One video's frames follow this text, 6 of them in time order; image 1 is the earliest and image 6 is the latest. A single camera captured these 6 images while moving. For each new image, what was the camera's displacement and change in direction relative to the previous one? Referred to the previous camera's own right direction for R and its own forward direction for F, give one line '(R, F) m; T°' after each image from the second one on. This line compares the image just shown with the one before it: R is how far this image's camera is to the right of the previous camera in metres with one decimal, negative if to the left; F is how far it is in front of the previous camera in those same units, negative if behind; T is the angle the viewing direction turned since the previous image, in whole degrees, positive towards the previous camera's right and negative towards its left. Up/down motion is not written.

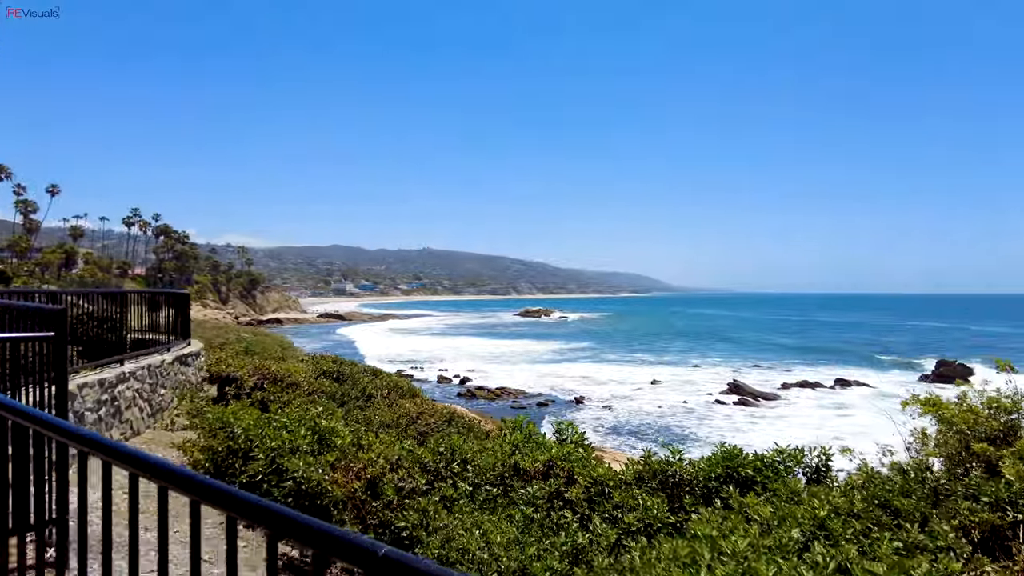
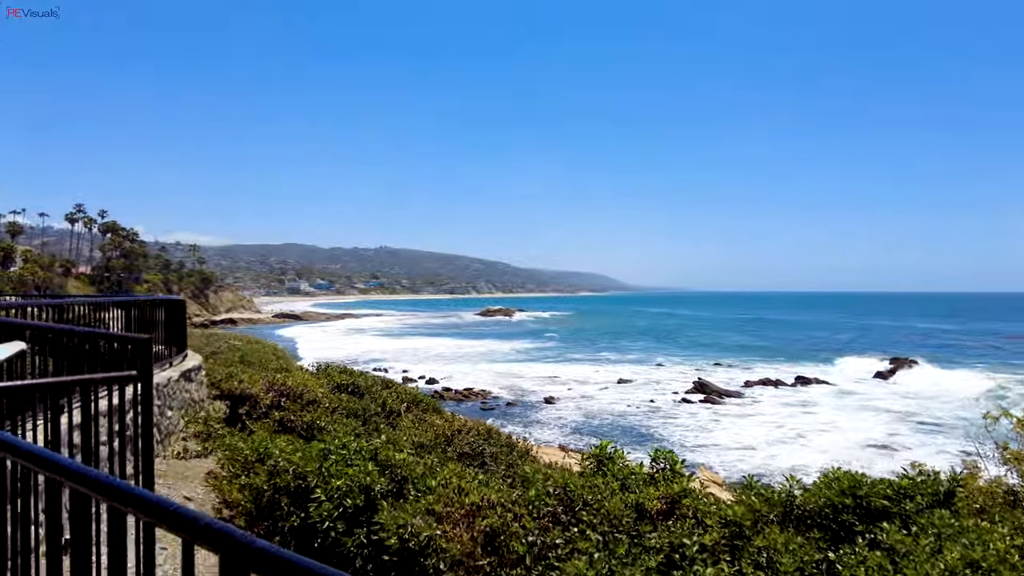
(-0.8, +0.6) m; +4°
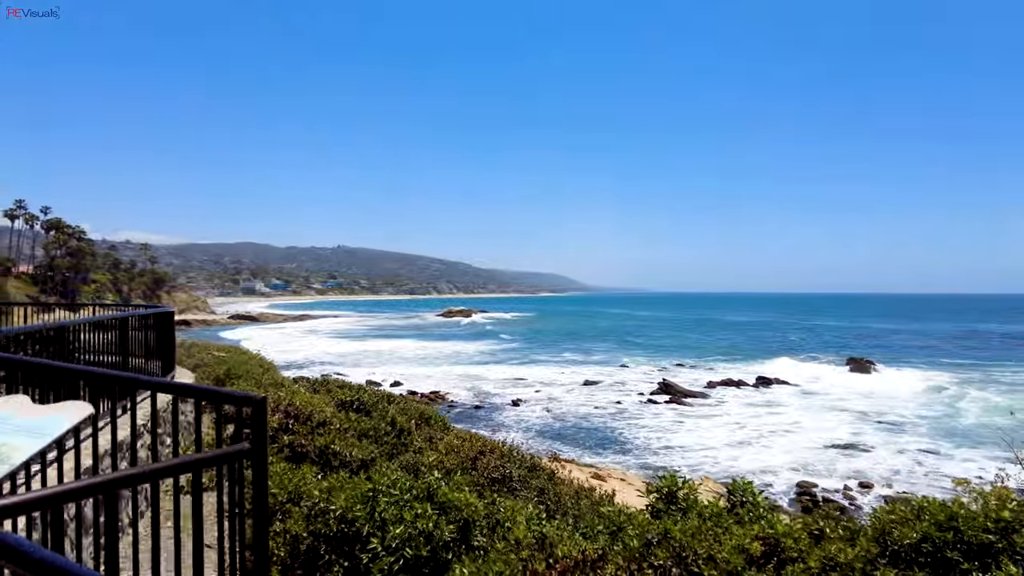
(-0.6, +0.4) m; +4°
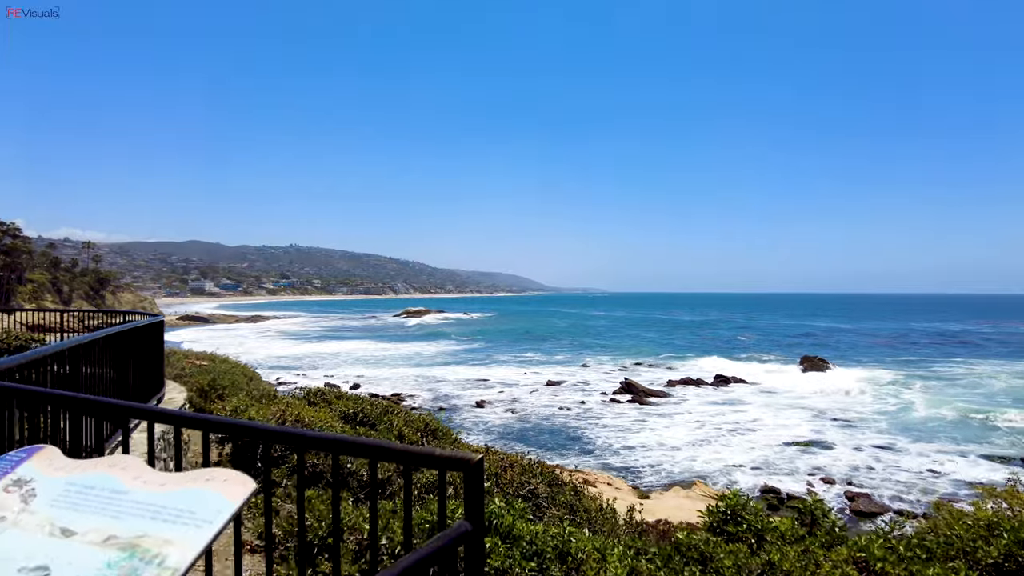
(-0.5, +0.3) m; +4°
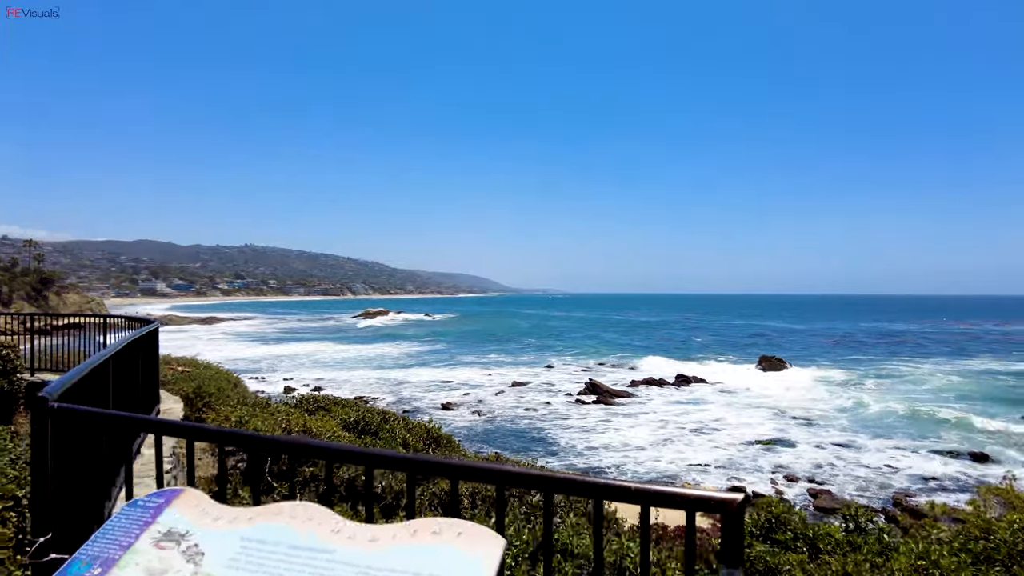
(+6.0, +2.7) m; 0°
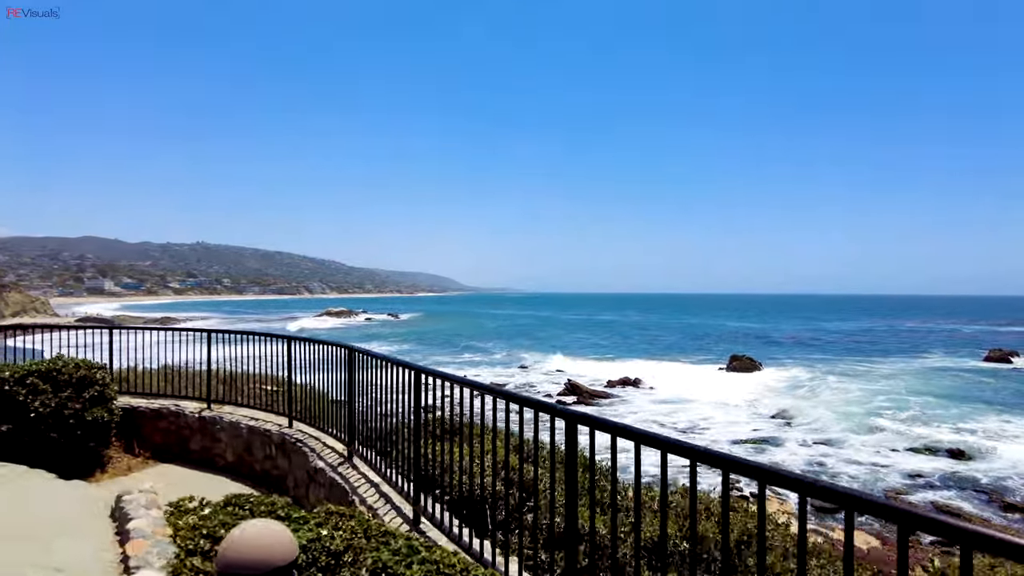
(-1.4, +1.3) m; +4°
